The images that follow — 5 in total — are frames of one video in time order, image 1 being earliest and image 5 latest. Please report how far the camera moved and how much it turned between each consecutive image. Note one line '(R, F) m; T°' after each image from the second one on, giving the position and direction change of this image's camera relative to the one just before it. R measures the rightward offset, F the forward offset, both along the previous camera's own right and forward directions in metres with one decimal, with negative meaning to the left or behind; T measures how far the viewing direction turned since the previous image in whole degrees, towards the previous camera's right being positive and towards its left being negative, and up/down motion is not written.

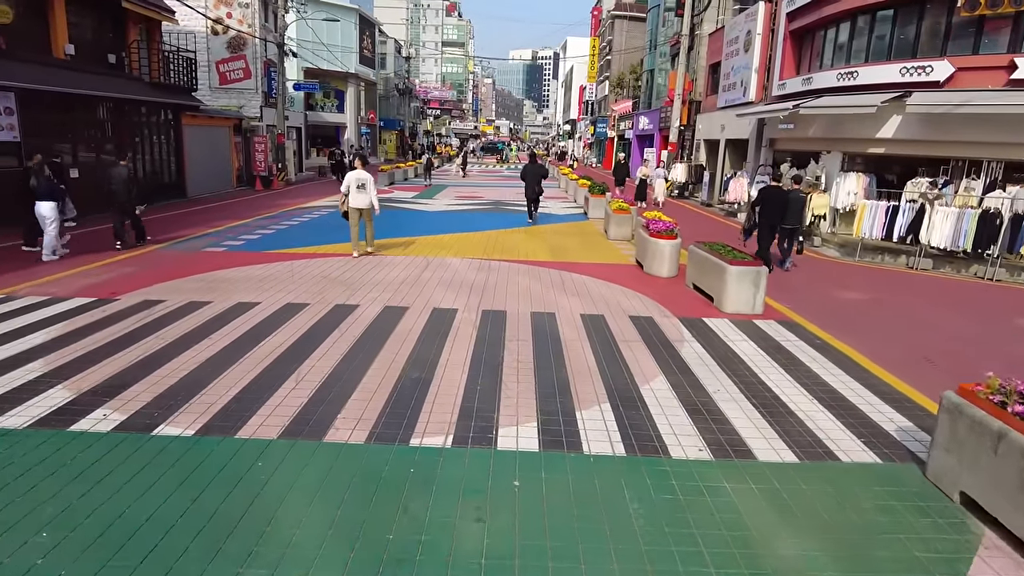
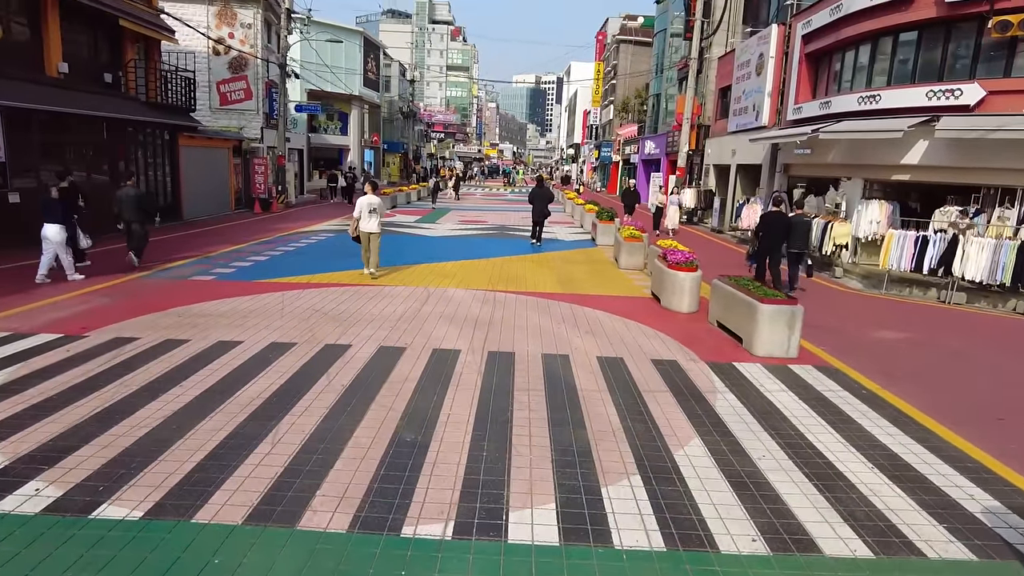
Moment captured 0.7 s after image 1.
(-0.1, +0.7) m; 0°
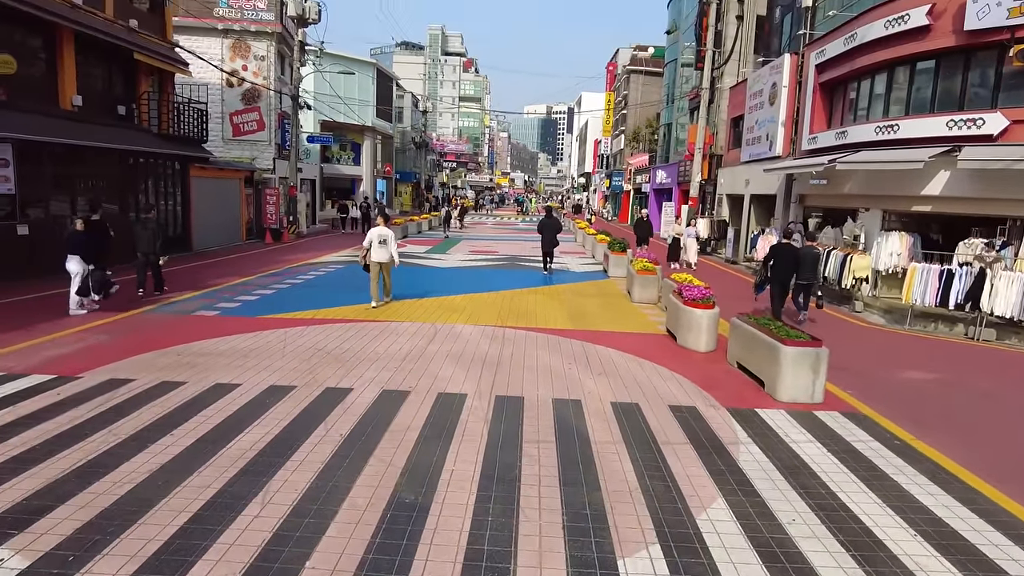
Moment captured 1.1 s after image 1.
(0.0, +0.3) m; -1°
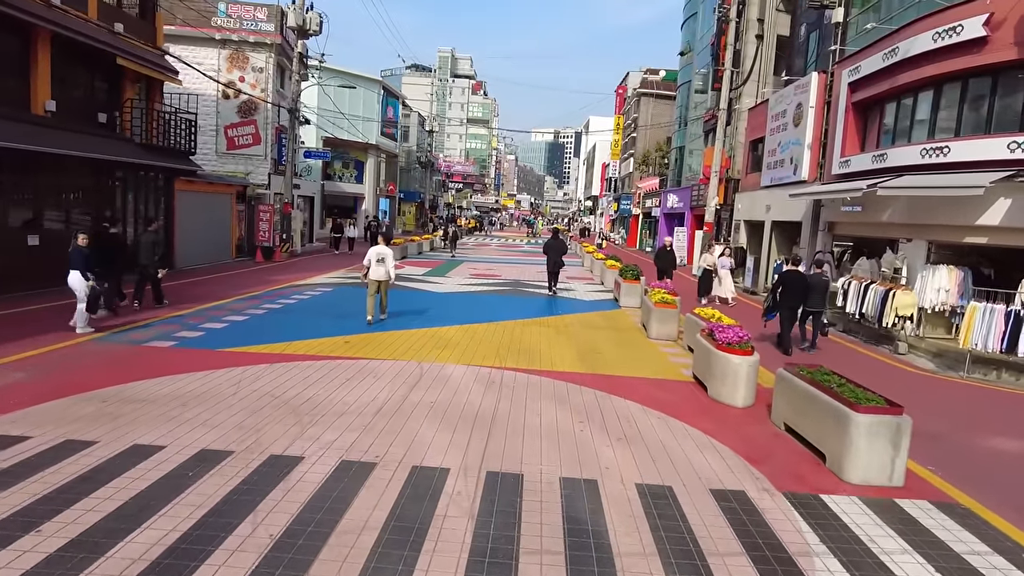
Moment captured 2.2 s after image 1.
(0.0, +1.4) m; 0°
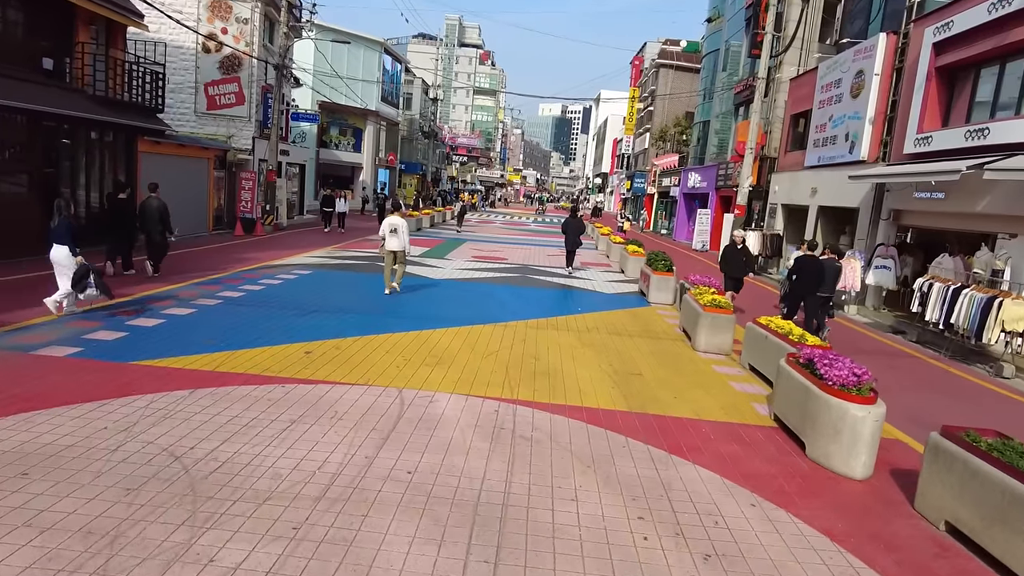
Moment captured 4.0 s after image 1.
(-0.2, +2.4) m; 0°
